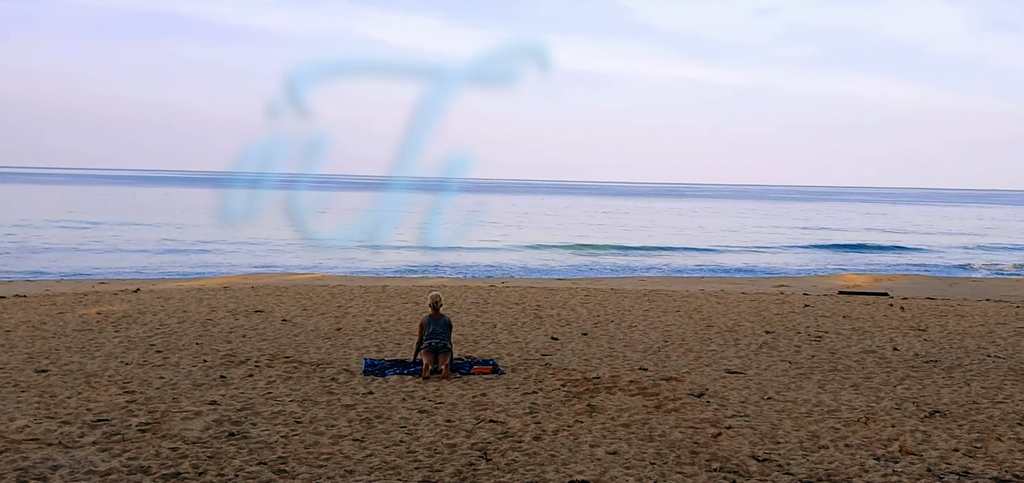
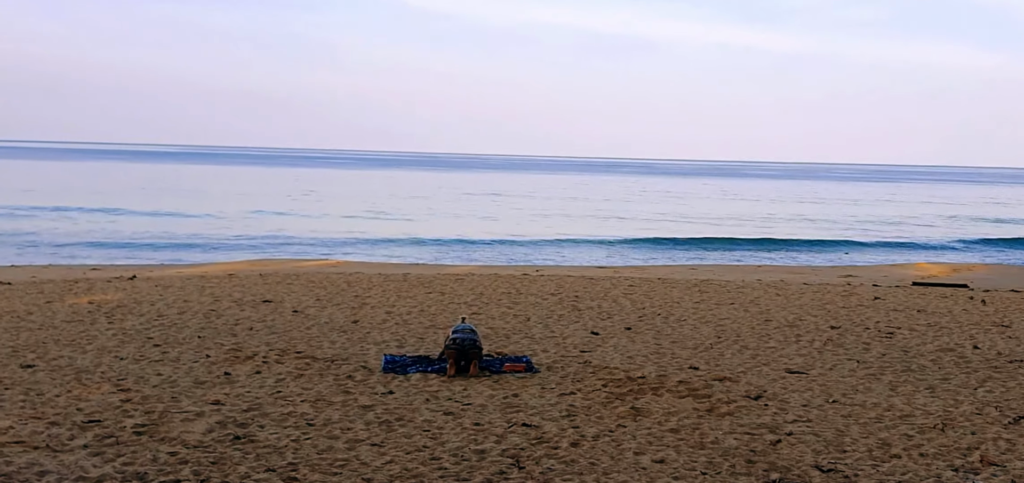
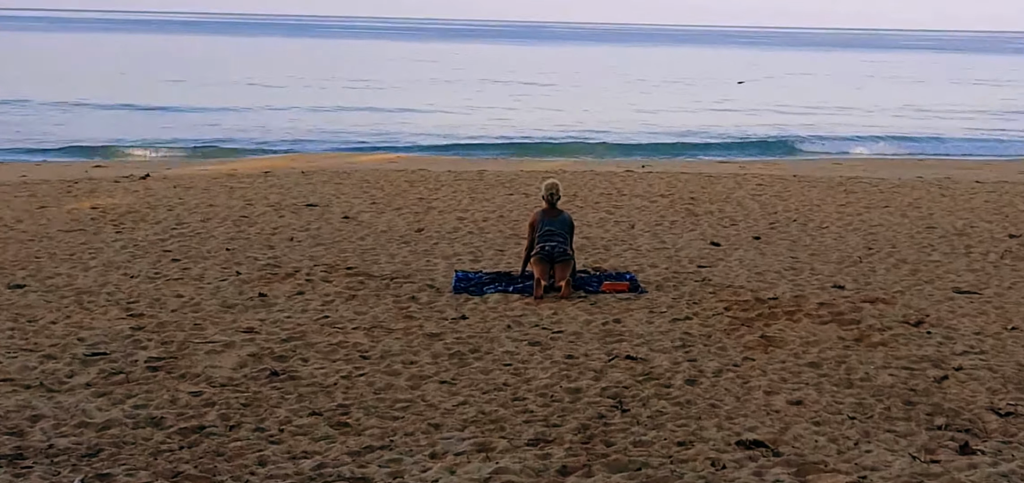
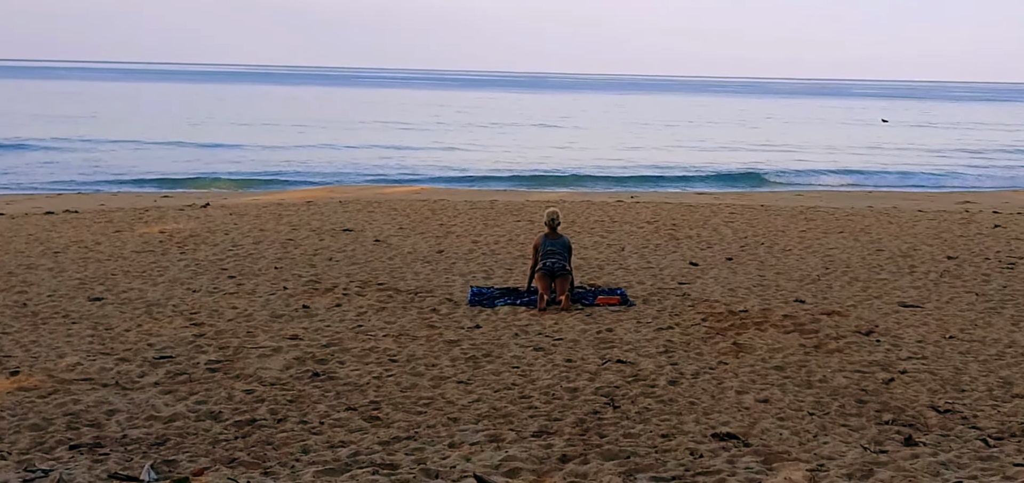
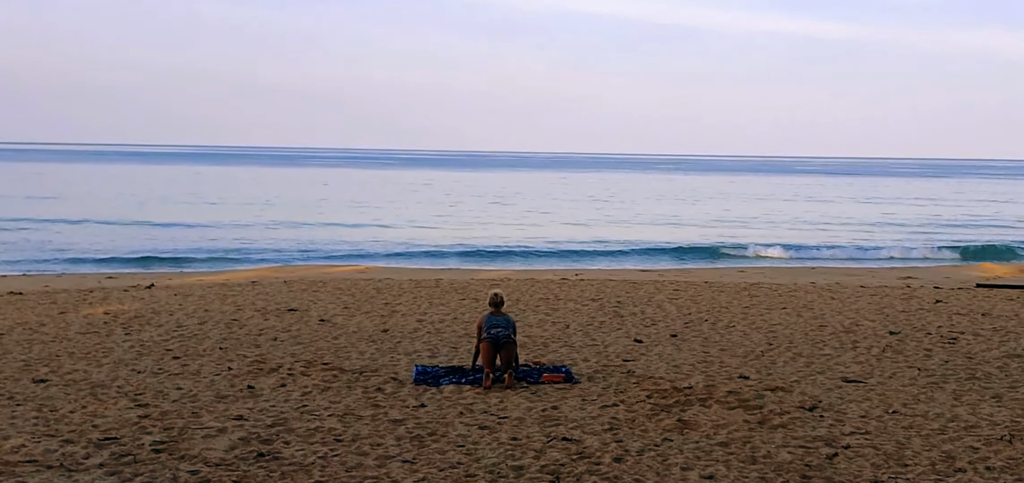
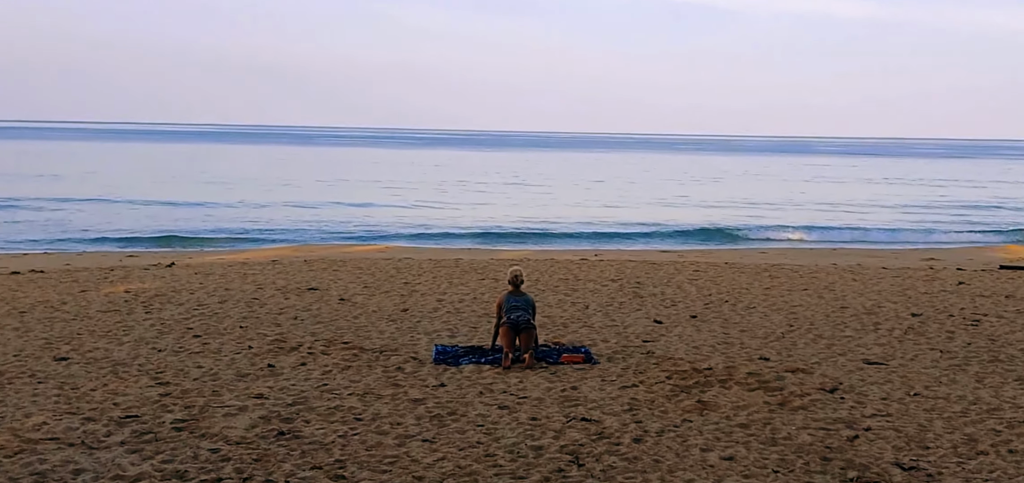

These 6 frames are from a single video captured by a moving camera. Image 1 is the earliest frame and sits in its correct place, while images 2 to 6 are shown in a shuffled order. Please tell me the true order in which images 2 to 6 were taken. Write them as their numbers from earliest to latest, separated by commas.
2, 5, 6, 4, 3
